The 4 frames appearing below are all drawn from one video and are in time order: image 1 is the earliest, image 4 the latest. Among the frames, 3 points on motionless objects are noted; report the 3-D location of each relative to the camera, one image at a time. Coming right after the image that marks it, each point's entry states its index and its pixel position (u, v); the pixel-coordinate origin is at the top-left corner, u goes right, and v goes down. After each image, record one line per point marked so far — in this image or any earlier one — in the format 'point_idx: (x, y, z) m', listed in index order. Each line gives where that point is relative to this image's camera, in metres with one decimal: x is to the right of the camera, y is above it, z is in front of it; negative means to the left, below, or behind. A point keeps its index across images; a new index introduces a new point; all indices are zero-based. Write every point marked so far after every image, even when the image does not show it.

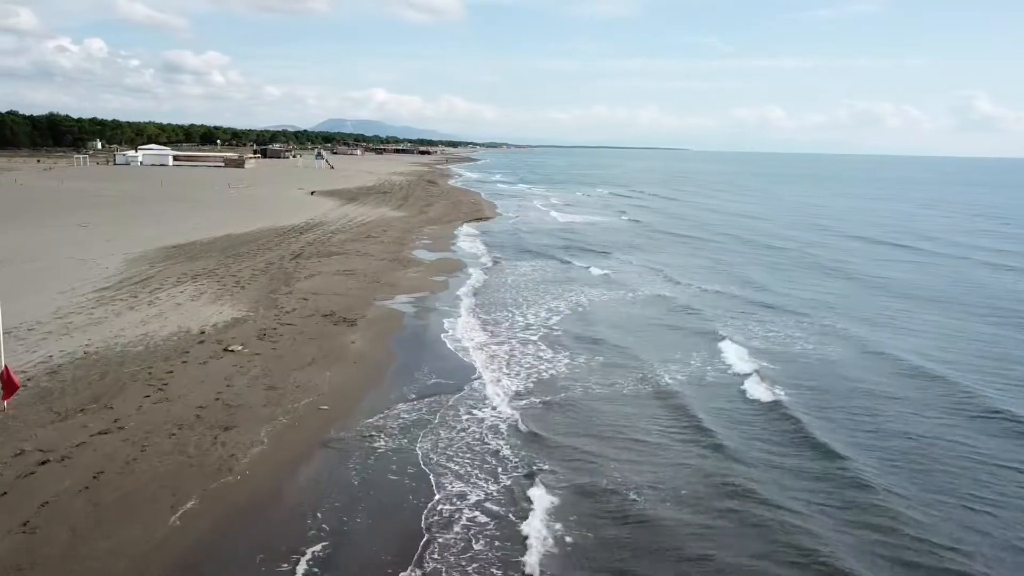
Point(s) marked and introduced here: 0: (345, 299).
0: (-3.2, -0.2, +15.9) m
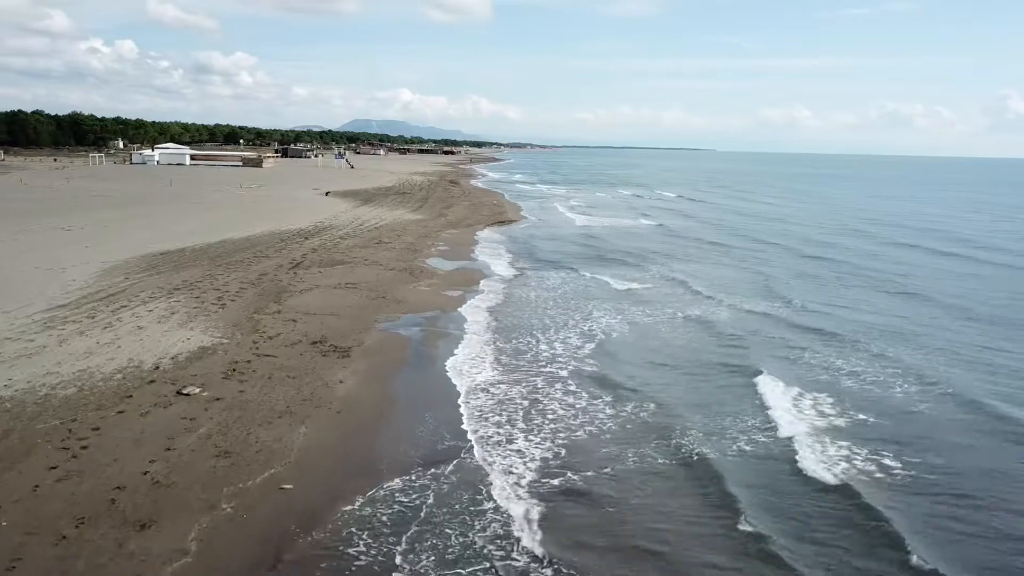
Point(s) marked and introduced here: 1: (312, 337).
0: (-2.8, -0.5, +13.4) m
1: (-3.0, -0.7, +12.3) m
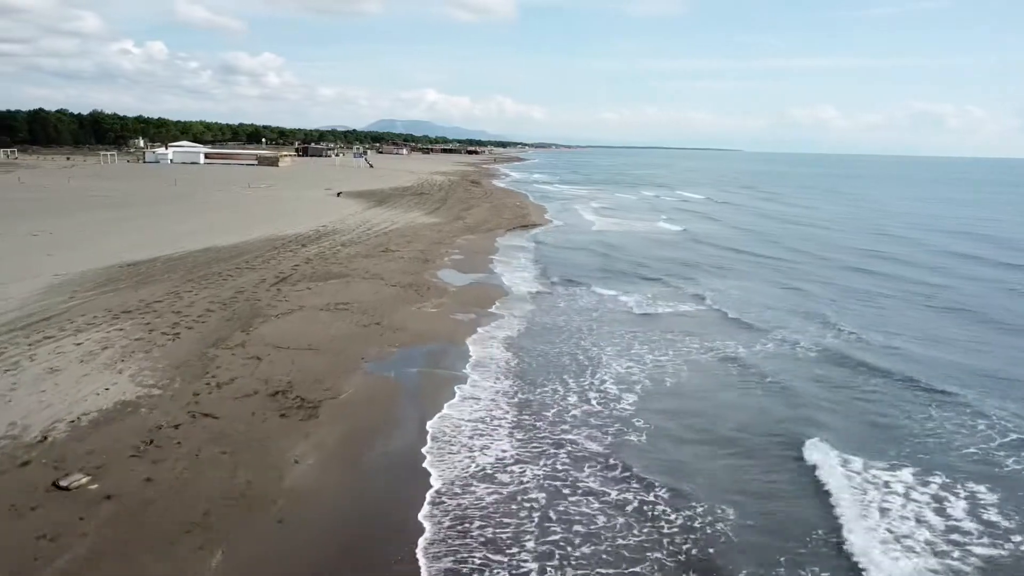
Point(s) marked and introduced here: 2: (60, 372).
0: (-2.5, -0.9, +10.5) m
1: (-2.7, -1.1, +9.4) m
2: (-5.1, -1.0, +9.4) m
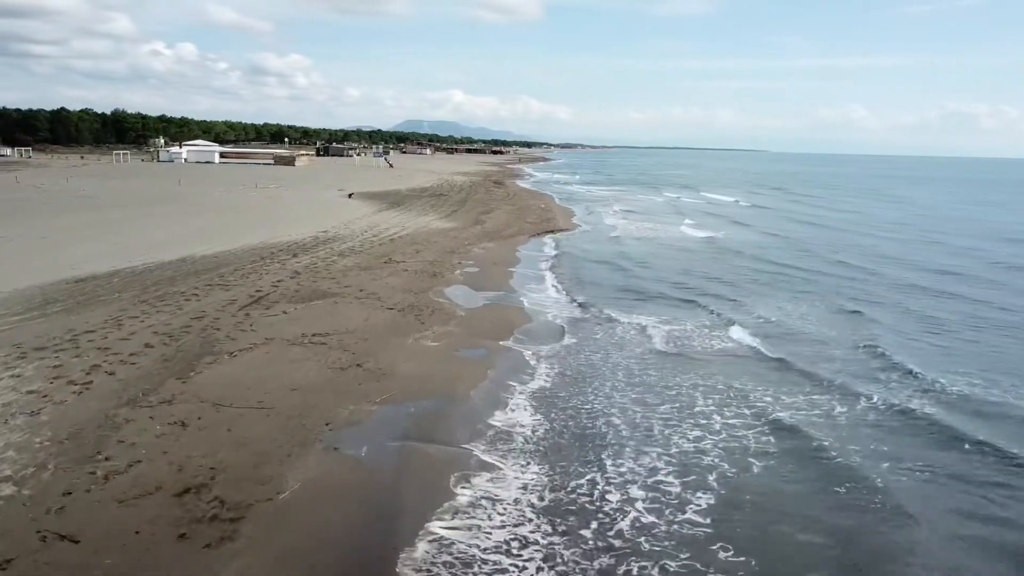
0: (-2.3, -1.3, +7.7) m
1: (-2.6, -1.5, +6.5) m
2: (-5.0, -1.3, +6.6) m
